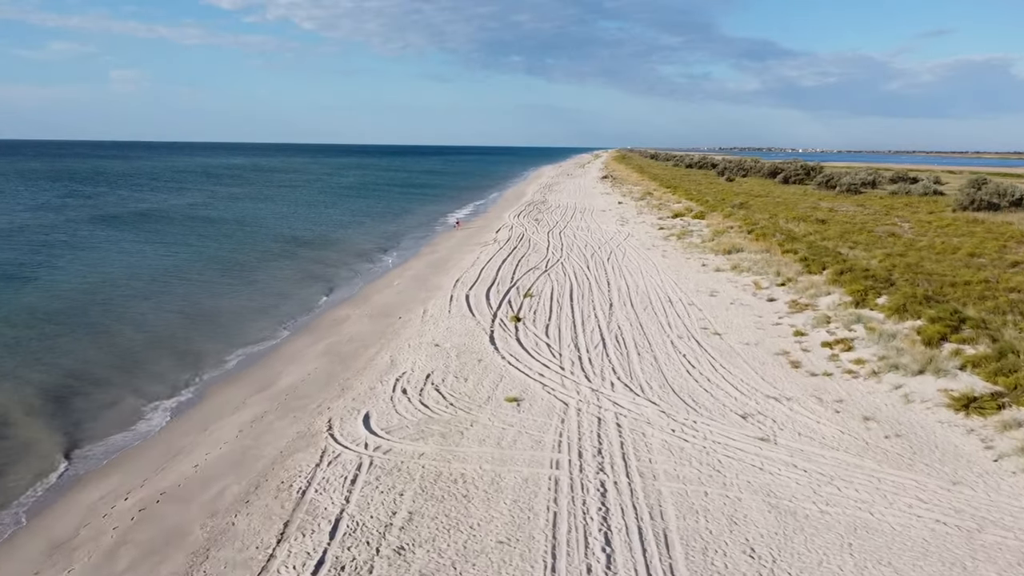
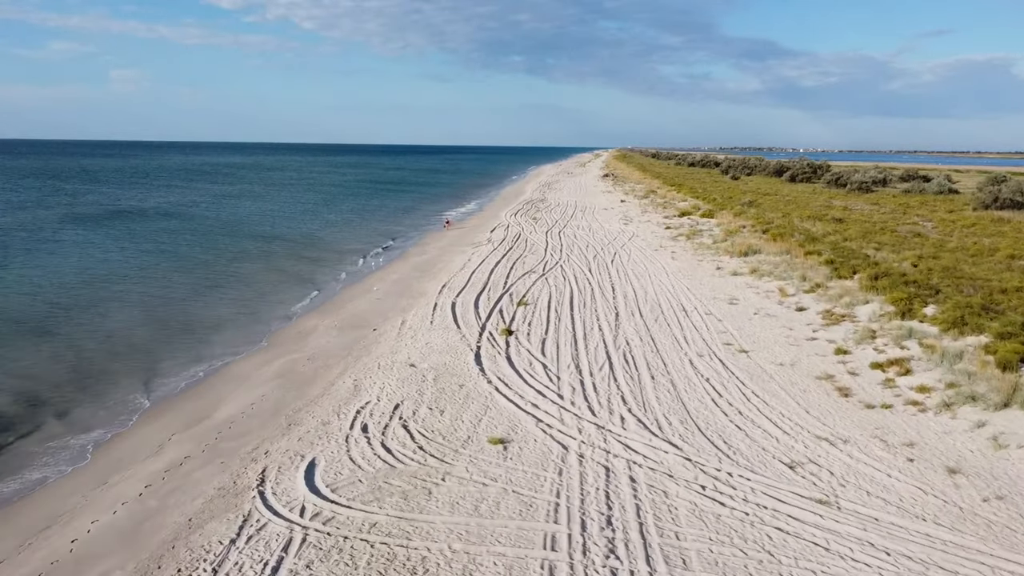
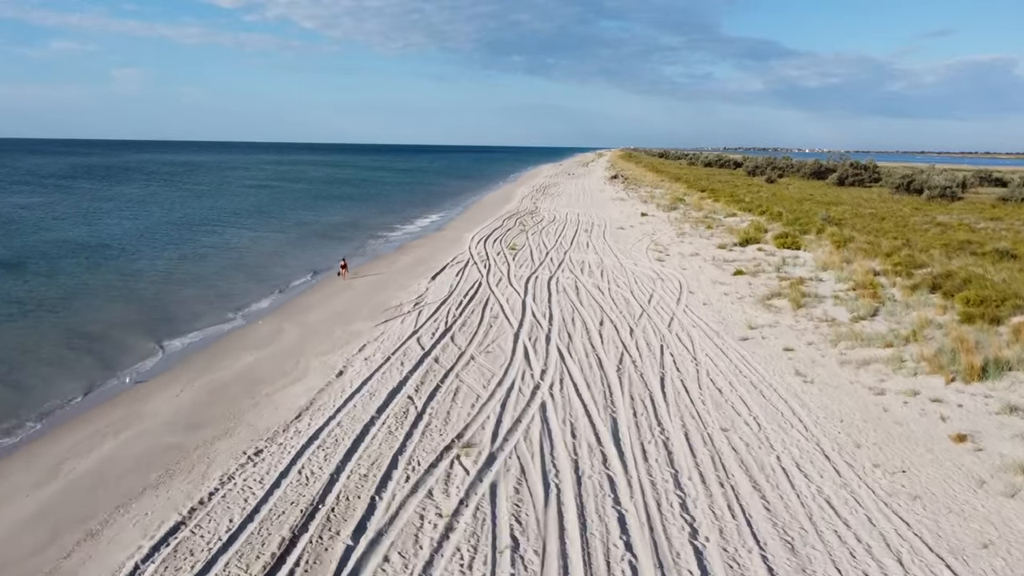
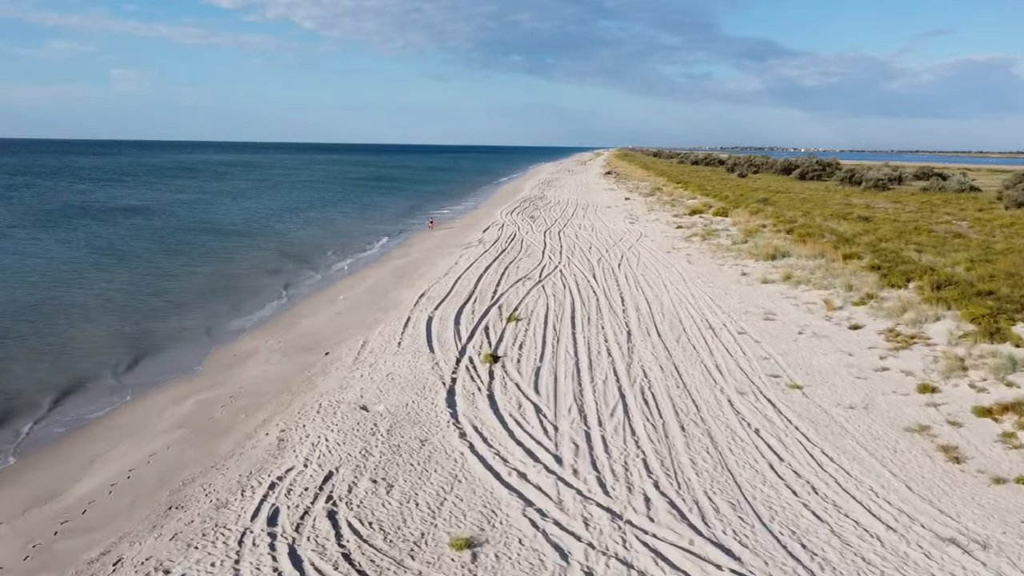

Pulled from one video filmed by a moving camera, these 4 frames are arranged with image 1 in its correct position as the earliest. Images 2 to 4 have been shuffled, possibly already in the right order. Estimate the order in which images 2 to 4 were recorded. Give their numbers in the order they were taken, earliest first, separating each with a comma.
2, 4, 3
